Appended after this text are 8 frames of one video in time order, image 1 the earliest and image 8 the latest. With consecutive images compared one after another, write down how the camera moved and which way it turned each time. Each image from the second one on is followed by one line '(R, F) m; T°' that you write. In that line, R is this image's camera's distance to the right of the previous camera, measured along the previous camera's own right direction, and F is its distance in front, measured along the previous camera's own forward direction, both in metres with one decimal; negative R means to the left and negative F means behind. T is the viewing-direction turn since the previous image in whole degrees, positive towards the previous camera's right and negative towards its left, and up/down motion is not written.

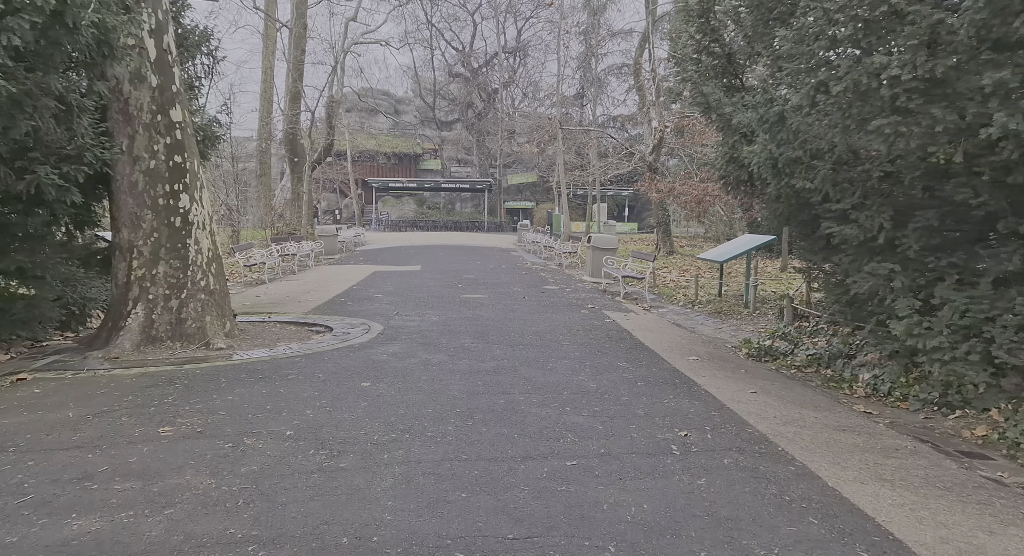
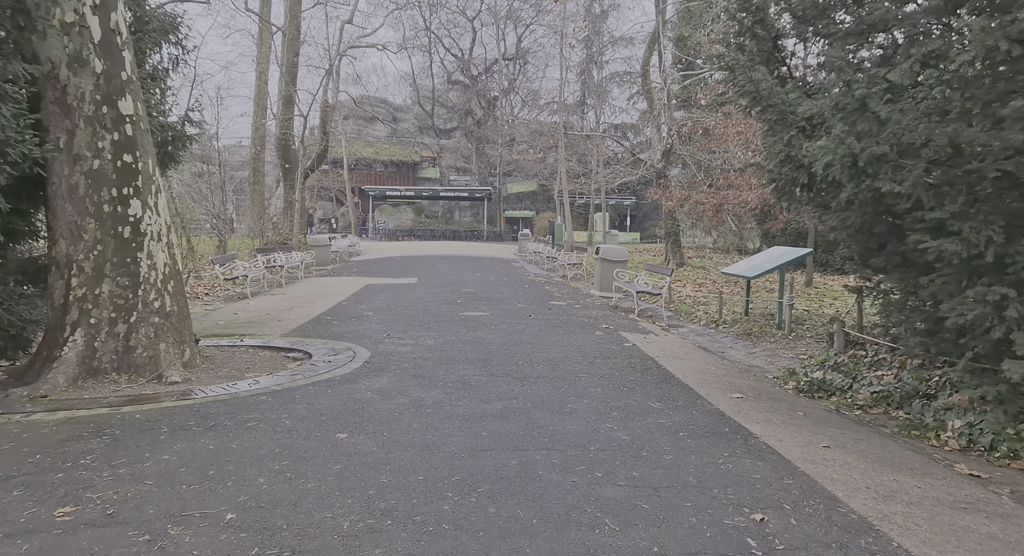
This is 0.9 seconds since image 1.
(-0.1, +1.2) m; 0°
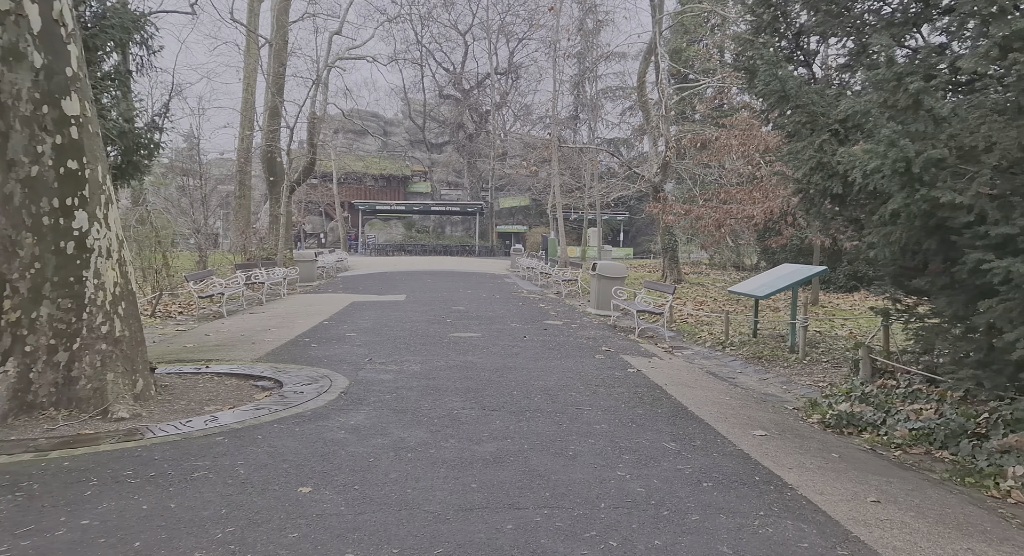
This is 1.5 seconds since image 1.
(0.0, +0.7) m; +1°
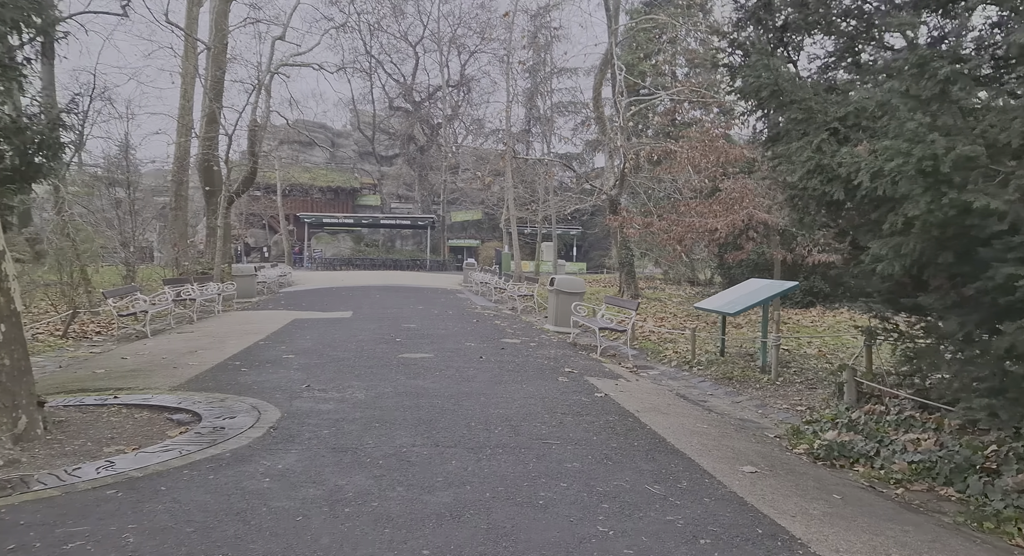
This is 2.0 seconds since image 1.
(0.0, +0.7) m; +4°
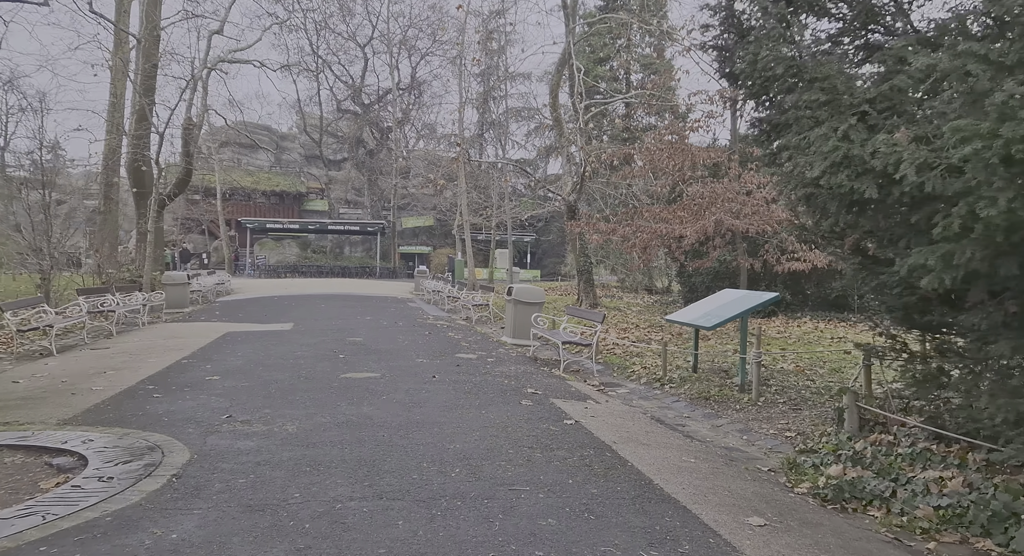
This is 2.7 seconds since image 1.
(0.0, +0.9) m; +4°
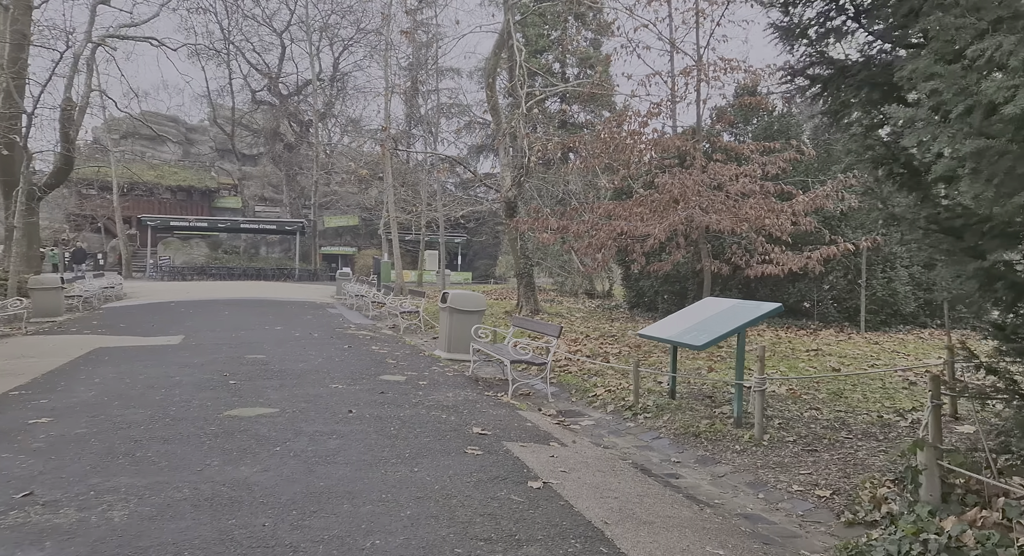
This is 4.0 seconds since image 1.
(-0.1, +1.9) m; +6°
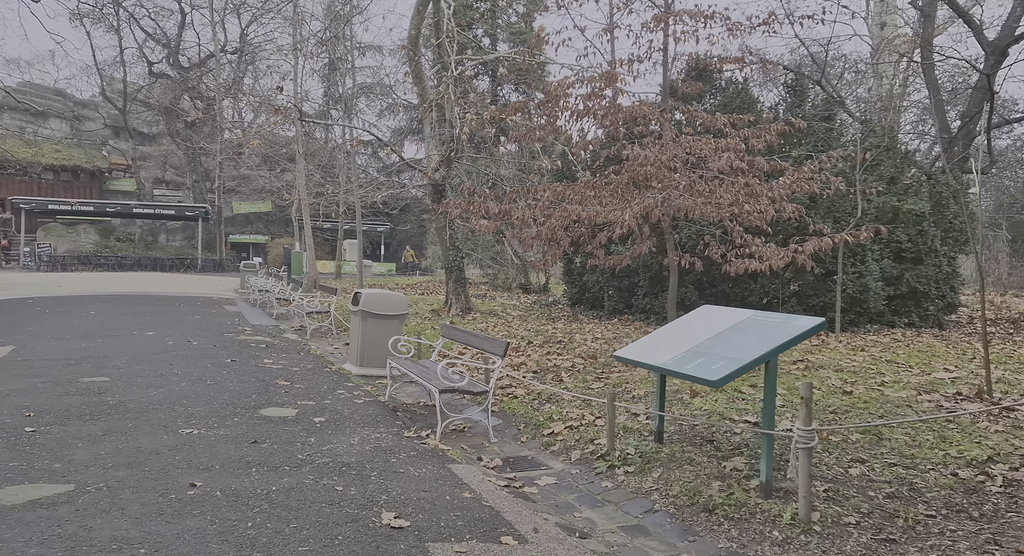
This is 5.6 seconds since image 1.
(0.0, +2.3) m; +6°
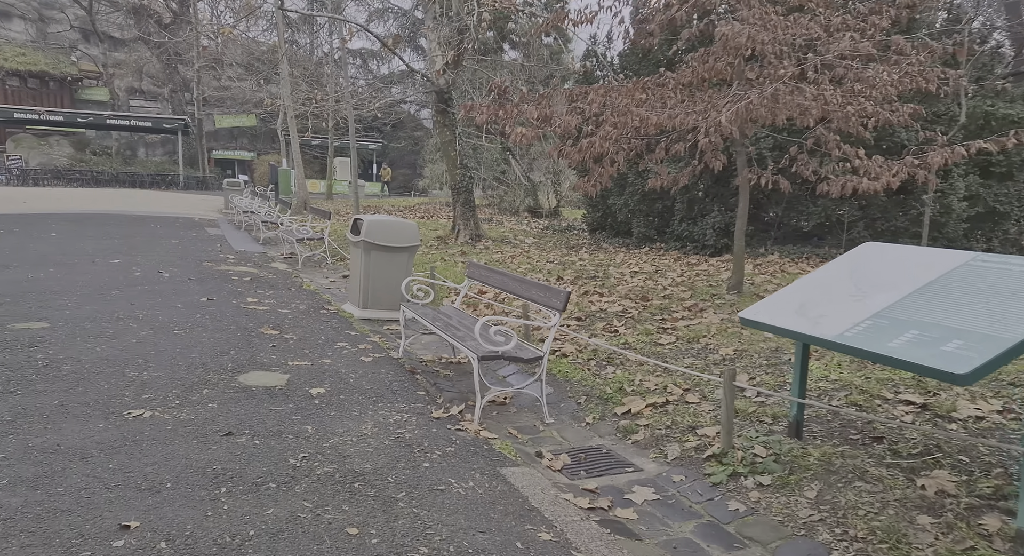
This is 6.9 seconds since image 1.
(-0.5, +1.9) m; +1°
